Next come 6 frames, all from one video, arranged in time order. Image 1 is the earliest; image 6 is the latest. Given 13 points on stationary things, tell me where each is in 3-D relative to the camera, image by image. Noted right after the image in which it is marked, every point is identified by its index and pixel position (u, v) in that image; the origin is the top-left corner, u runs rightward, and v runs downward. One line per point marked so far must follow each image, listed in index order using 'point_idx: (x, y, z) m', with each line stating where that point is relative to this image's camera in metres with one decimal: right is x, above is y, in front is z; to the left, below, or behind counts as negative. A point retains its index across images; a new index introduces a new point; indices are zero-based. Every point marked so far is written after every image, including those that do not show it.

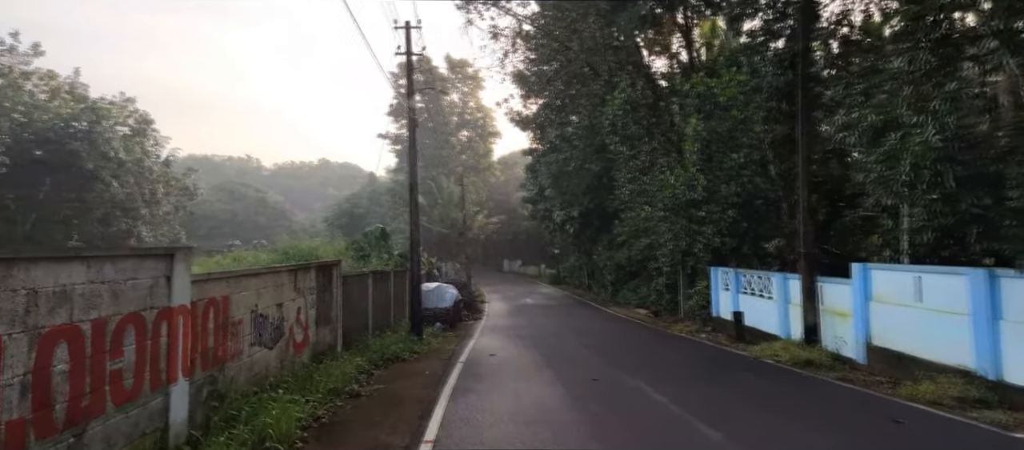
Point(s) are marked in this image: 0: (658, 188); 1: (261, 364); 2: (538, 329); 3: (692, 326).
0: (+4.3, +1.1, +16.8) m
1: (-3.1, -1.7, +7.0) m
2: (+0.8, -3.4, +18.6) m
3: (+5.7, -3.2, +18.3) m
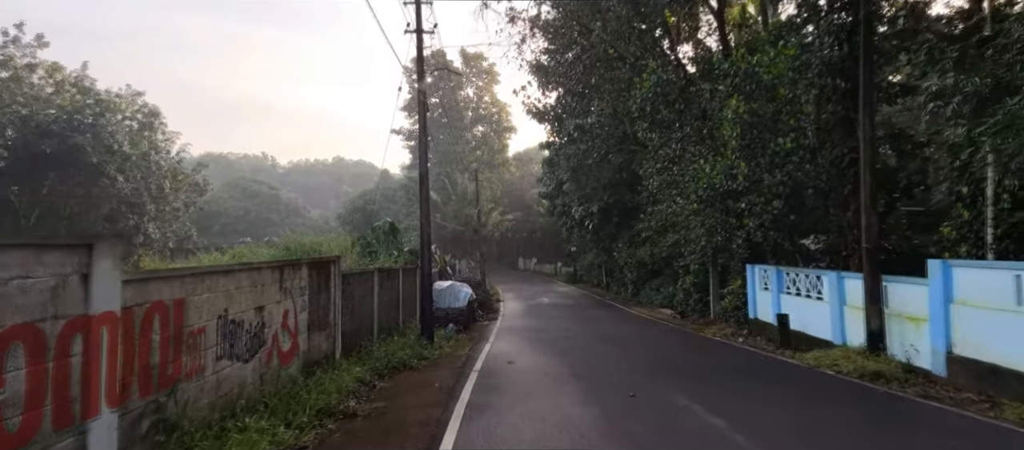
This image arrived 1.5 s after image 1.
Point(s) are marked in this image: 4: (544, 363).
0: (+4.8, +1.3, +15.3) m
1: (-2.8, -1.6, +5.7) m
2: (+1.4, -3.2, +17.2) m
3: (+6.3, -3.0, +16.8) m
4: (+0.6, -2.8, +11.4) m
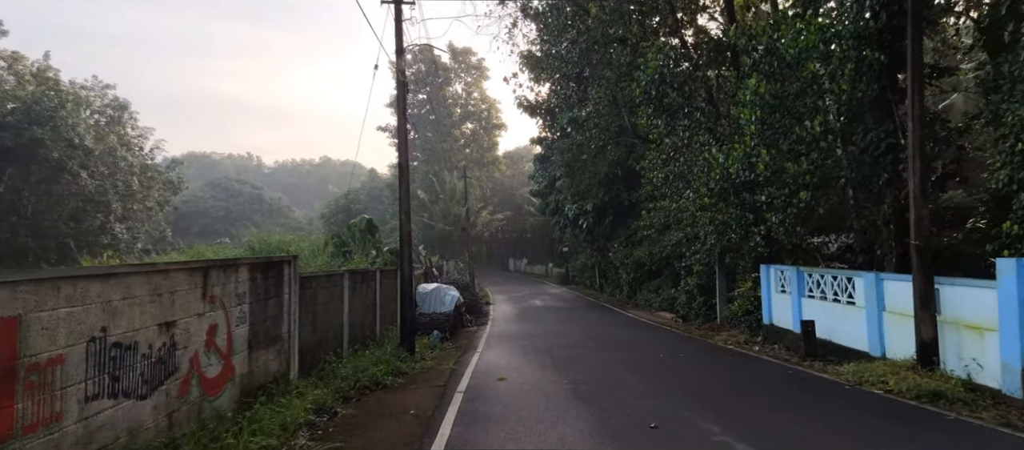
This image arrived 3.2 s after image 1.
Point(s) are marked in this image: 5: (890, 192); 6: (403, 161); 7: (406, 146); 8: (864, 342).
0: (+4.6, +1.4, +13.8) m
1: (-2.8, -1.5, +4.1) m
2: (+1.2, -3.1, +15.6) m
3: (+6.0, -2.9, +15.3) m
4: (+0.5, -2.7, +9.9) m
5: (+7.4, +0.6, +11.2) m
6: (-2.4, +1.4, +12.8) m
7: (-2.4, +1.8, +12.9) m
8: (+6.6, -2.2, +10.7) m
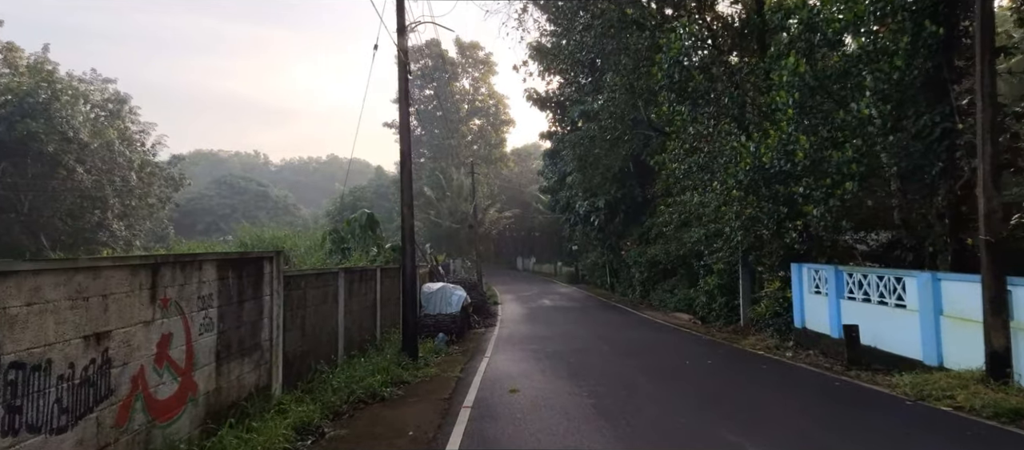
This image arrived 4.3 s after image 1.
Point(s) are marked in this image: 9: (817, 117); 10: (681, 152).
0: (+4.9, +1.5, +12.7) m
1: (-2.7, -1.4, +3.1) m
2: (+1.4, -3.0, +14.6) m
3: (+6.3, -2.8, +14.2) m
4: (+0.7, -2.6, +8.8) m
5: (+7.6, +0.7, +10.0) m
6: (-2.2, +1.5, +11.8) m
7: (-2.2, +1.9, +11.9) m
8: (+6.8, -2.1, +9.6) m
9: (+5.7, +2.0, +10.7) m
10: (+4.4, +1.9, +14.9) m
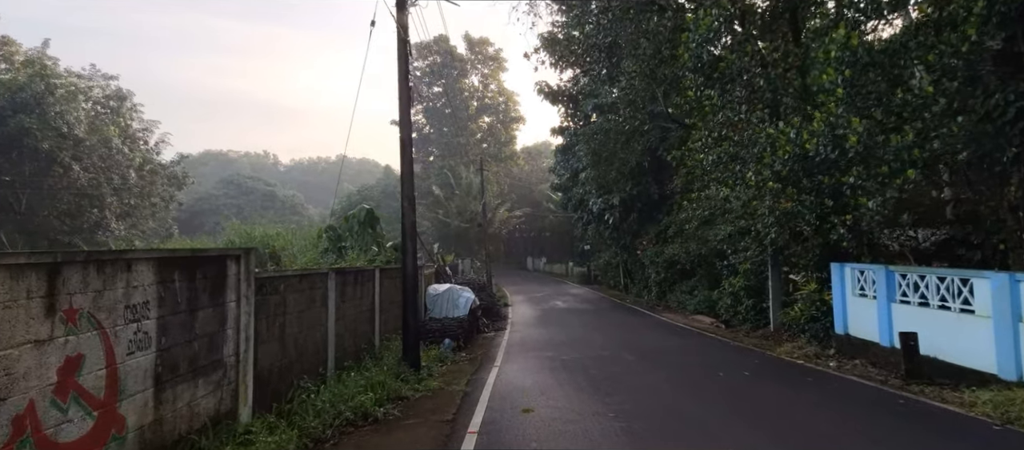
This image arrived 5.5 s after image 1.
0: (+5.1, +1.6, +11.5) m
1: (-2.6, -1.3, +2.0) m
2: (+1.7, -2.9, +13.4) m
3: (+6.6, -2.7, +12.9) m
4: (+0.9, -2.5, +7.7) m
5: (+7.8, +0.8, +8.8) m
6: (-2.0, +1.6, +10.7) m
7: (-2.0, +2.0, +10.8) m
8: (+7.0, -2.0, +8.3) m
9: (+5.9, +2.1, +9.5) m
10: (+4.7, +2.0, +13.7) m
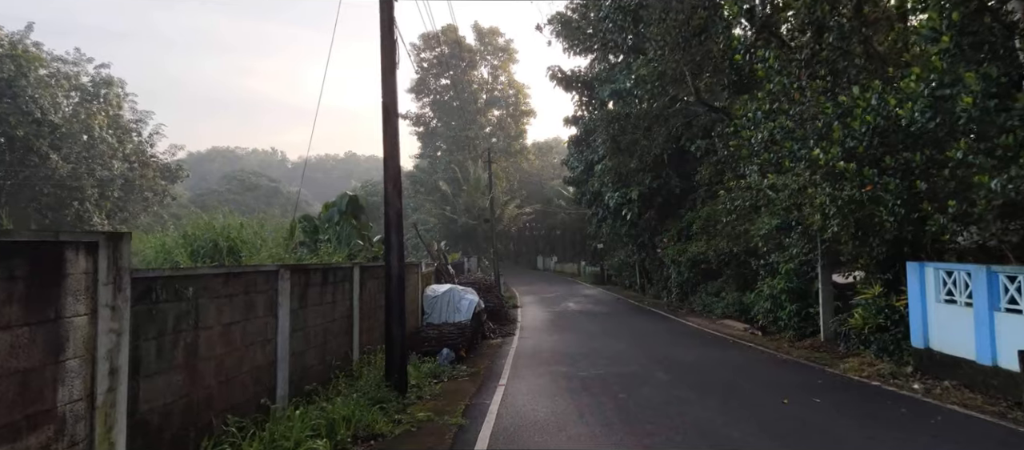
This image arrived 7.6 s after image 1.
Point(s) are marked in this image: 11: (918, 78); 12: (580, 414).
0: (+5.3, +1.8, +9.4) m
1: (-2.6, -1.1, 0.0) m
2: (+1.9, -2.7, +11.4) m
3: (+6.8, -2.6, +10.8) m
4: (+1.0, -2.3, +5.7) m
5: (+7.9, +1.0, +6.6) m
6: (-1.8, +1.8, +8.7) m
7: (-1.8, +2.2, +8.8) m
8: (+7.1, -1.8, +6.2) m
9: (+6.0, +2.3, +7.4) m
10: (+4.9, +2.2, +11.6) m
11: (+5.6, +2.0, +8.0) m
12: (+0.9, -2.4, +7.5) m
